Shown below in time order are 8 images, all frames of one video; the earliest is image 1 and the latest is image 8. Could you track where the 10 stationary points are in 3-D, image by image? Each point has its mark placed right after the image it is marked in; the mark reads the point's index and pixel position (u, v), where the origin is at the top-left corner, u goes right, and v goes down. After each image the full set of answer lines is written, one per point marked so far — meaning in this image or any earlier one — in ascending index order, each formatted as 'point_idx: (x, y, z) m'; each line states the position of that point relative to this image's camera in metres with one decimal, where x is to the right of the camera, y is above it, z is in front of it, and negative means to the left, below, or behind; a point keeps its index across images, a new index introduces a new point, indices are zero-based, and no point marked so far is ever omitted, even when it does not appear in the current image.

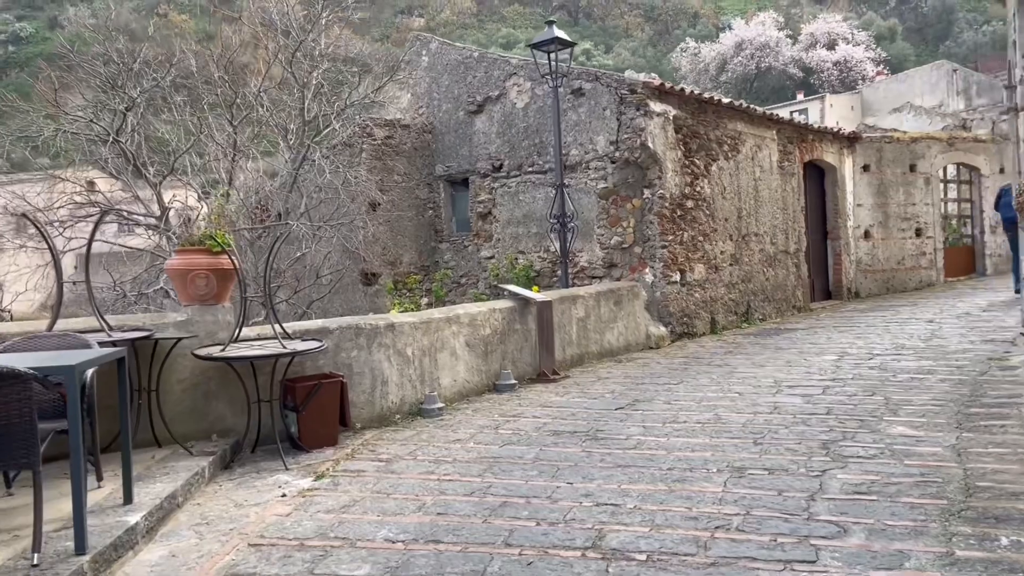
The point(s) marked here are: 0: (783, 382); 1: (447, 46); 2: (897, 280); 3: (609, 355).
0: (+2.0, -0.7, +6.3) m
1: (-0.8, +2.9, +10.1) m
2: (+5.6, +0.1, +12.3) m
3: (+0.9, -0.6, +8.1) m
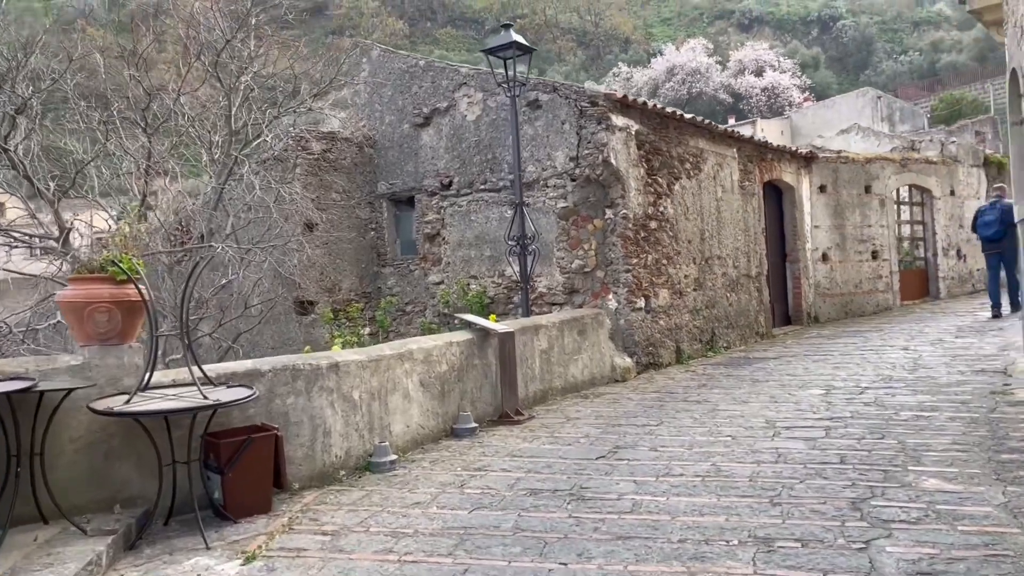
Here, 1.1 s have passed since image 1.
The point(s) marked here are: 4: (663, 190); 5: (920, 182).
0: (+1.8, -0.9, +5.6) m
1: (-1.3, +2.6, +9.3) m
2: (+4.9, -0.2, +12.0) m
3: (+0.5, -0.9, +7.3) m
4: (+1.6, +1.0, +8.7) m
5: (+6.1, +1.6, +12.7) m
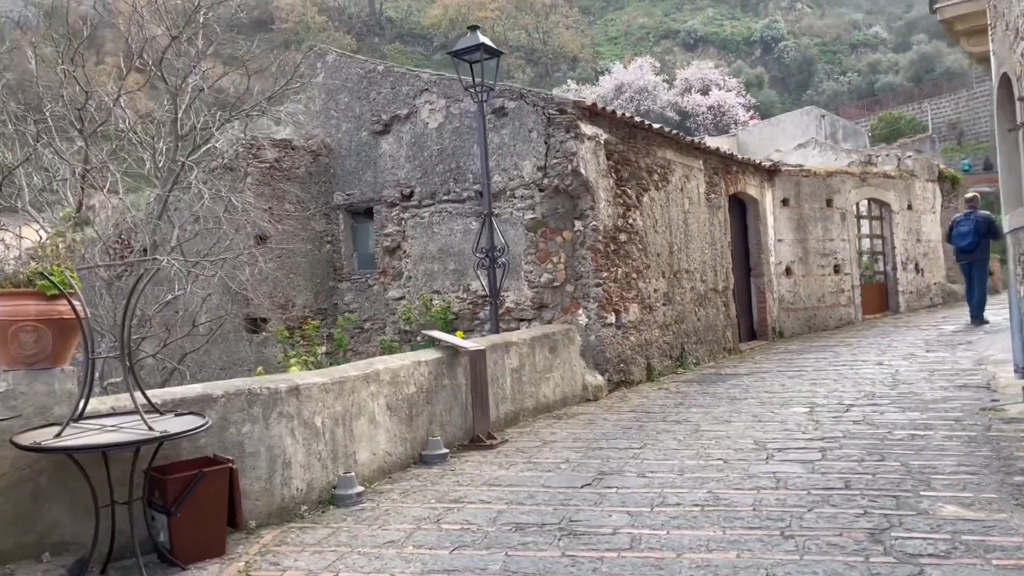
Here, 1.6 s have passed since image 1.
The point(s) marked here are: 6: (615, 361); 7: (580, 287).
0: (+1.6, -1.0, +5.3) m
1: (-1.7, +2.4, +8.9) m
2: (+4.3, -0.4, +11.8) m
3: (+0.3, -1.0, +7.0) m
4: (+1.2, +0.9, +8.5) m
5: (+5.5, +1.4, +12.7) m
6: (+1.0, -0.7, +7.9) m
7: (+0.6, 0.0, +7.8) m
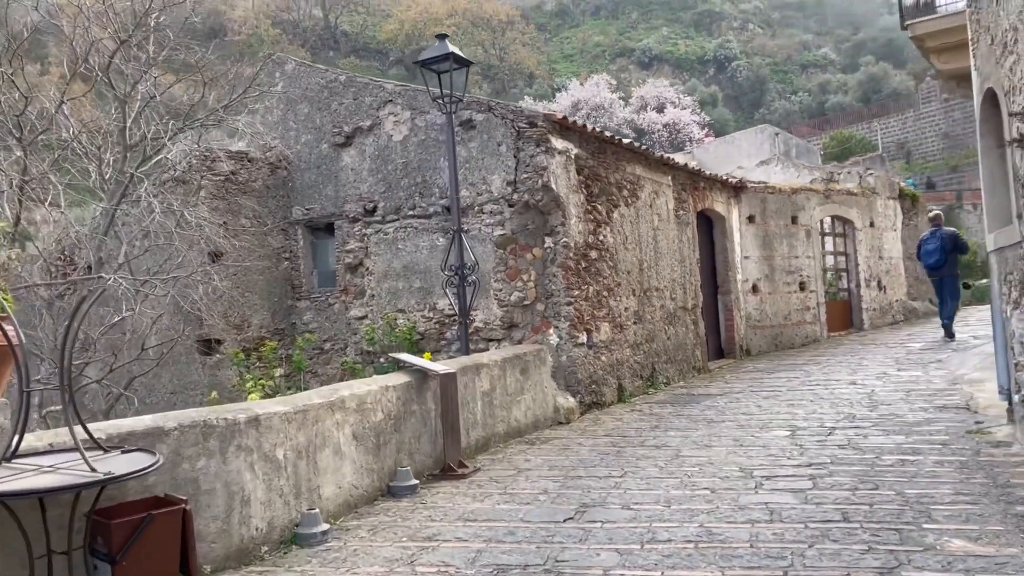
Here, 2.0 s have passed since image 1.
0: (+1.4, -1.1, +5.1) m
1: (-2.1, +2.2, +8.6) m
2: (+3.8, -0.7, +11.8) m
3: (0.0, -1.2, +6.7) m
4: (+0.9, +0.7, +8.2) m
5: (+5.0, +1.1, +12.7) m
6: (+0.7, -0.8, +7.6) m
7: (+0.3, -0.2, +7.5) m
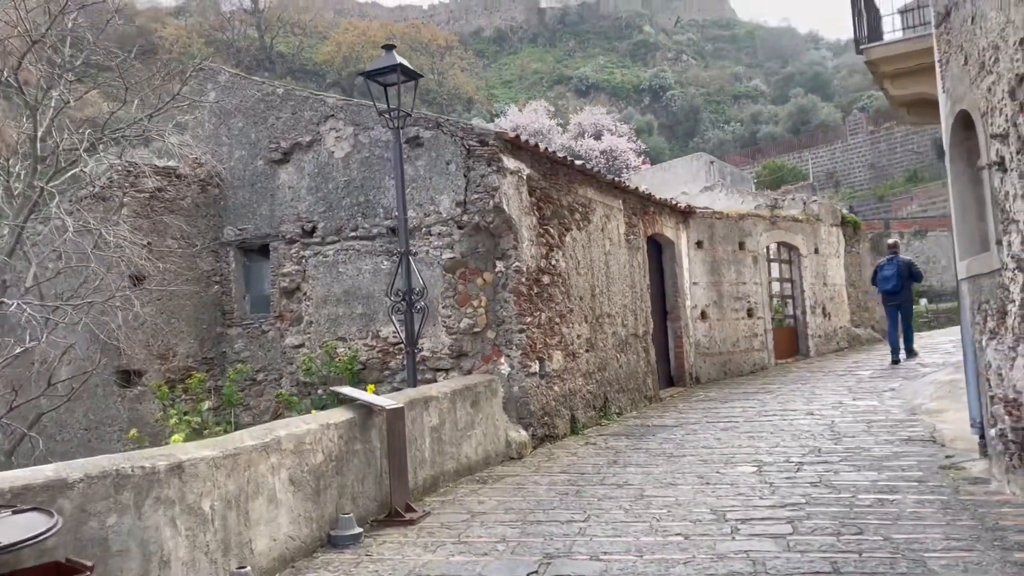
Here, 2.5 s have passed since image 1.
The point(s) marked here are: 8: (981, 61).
0: (+1.2, -1.3, +4.8) m
1: (-2.6, +2.0, +8.0) m
2: (+3.0, -1.0, +11.6) m
3: (-0.3, -1.4, +6.2) m
4: (+0.4, +0.4, +7.9) m
5: (+4.1, +0.7, +12.7) m
6: (+0.2, -1.1, +7.2) m
7: (-0.1, -0.4, +7.1) m
8: (+2.5, +1.2, +4.6) m
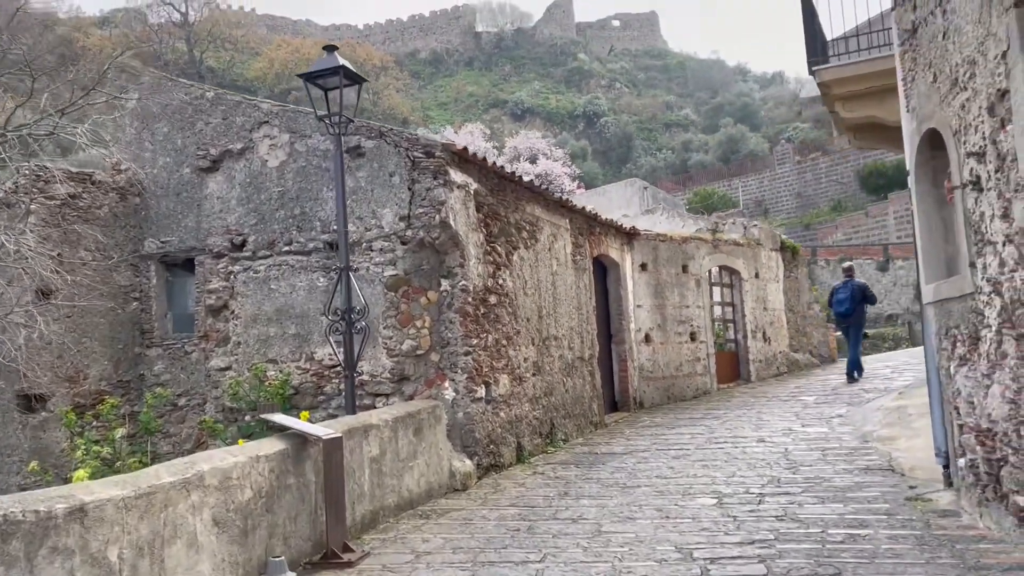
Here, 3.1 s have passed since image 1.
0: (+0.9, -1.4, +4.4) m
1: (-3.1, +1.8, +7.5) m
2: (+2.2, -1.3, +11.4) m
3: (-0.7, -1.5, +5.8) m
4: (-0.1, +0.3, +7.5) m
5: (+3.2, +0.4, +12.6) m
6: (-0.2, -1.2, +6.8) m
7: (-0.5, -0.5, +6.7) m
8: (+2.3, +1.1, +4.4) m
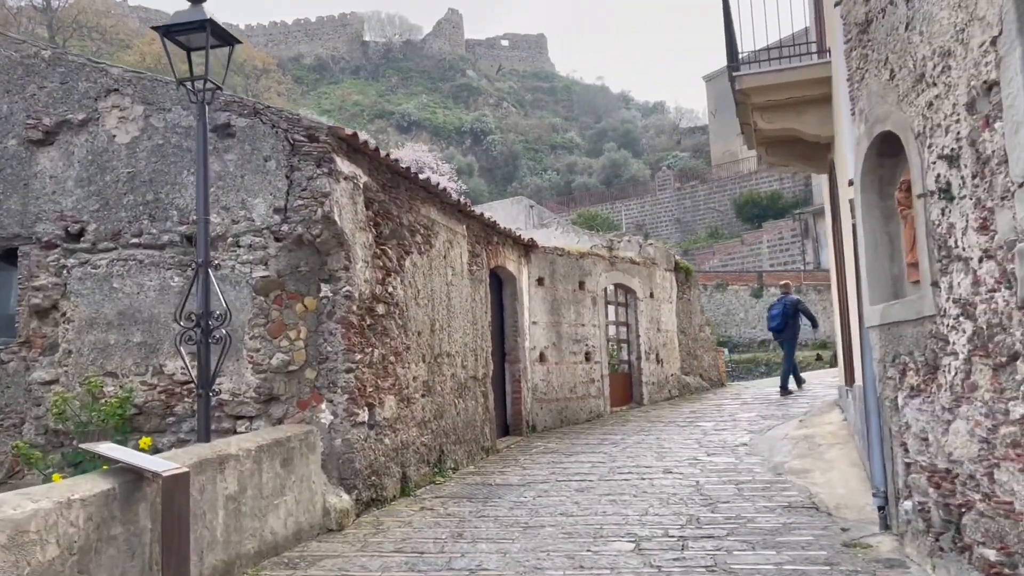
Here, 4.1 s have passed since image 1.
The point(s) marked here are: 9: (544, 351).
0: (+0.4, -1.4, +3.7) m
1: (-3.8, +1.9, +6.3) m
2: (+0.7, -1.6, +10.8) m
3: (-1.4, -1.5, +4.8) m
4: (-1.0, +0.2, +6.7) m
5: (+1.6, +0.1, +12.2) m
6: (-1.0, -1.3, +5.9) m
7: (-1.3, -0.6, +5.8) m
8: (+1.9, +1.0, +3.9) m
9: (+0.4, -0.8, +10.5) m
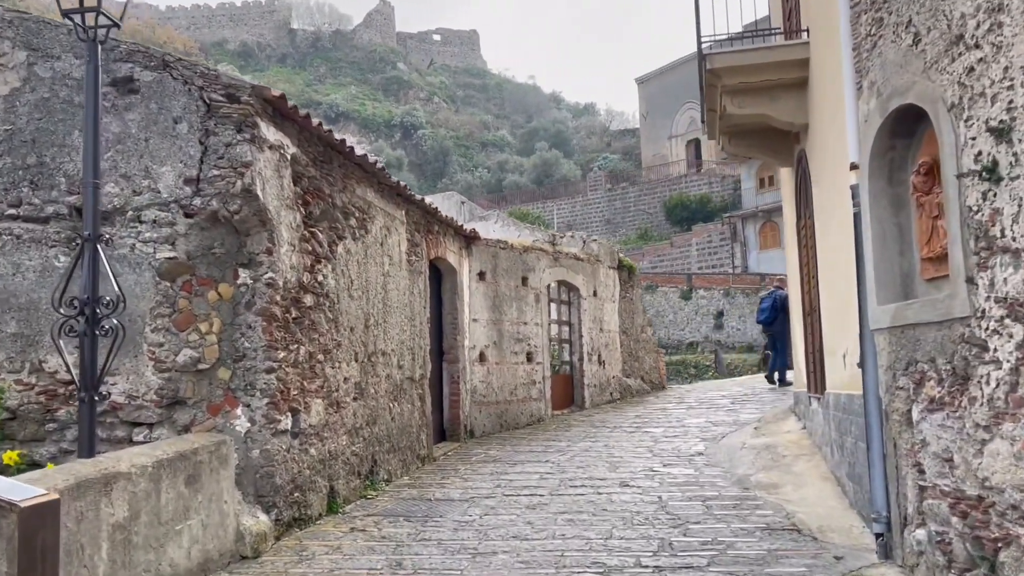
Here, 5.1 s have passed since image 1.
0: (+0.3, -1.4, +3.0) m
1: (-4.1, +2.0, +5.2) m
2: (0.0, -1.5, +10.1) m
3: (-1.6, -1.4, +3.9) m
4: (-1.3, +0.3, +5.9) m
5: (+0.8, +0.1, +11.6) m
6: (-1.4, -1.2, +5.1) m
7: (-1.6, -0.5, +5.0) m
8: (+1.8, +1.0, +3.4) m
9: (-0.3, -0.7, +9.7) m
